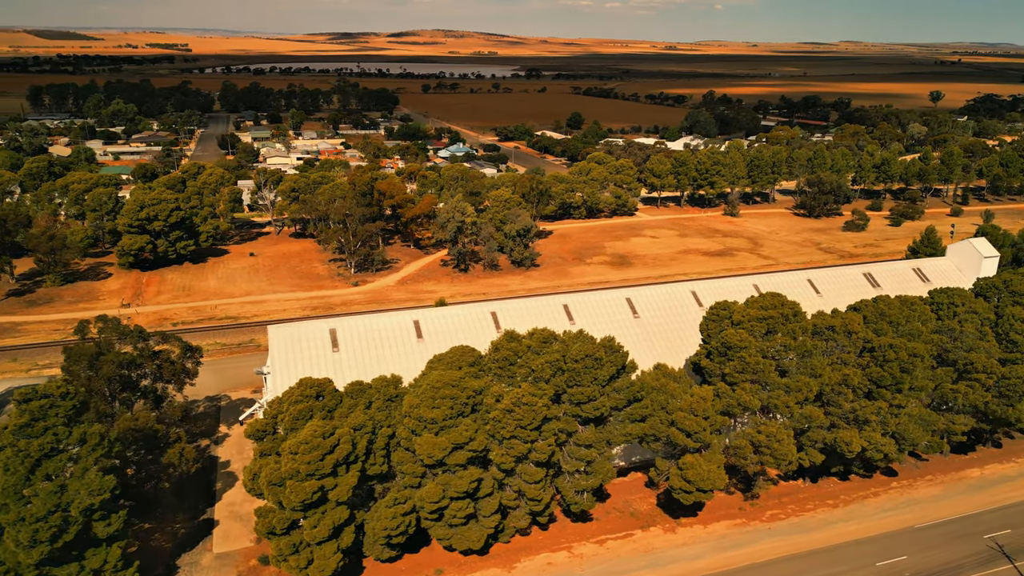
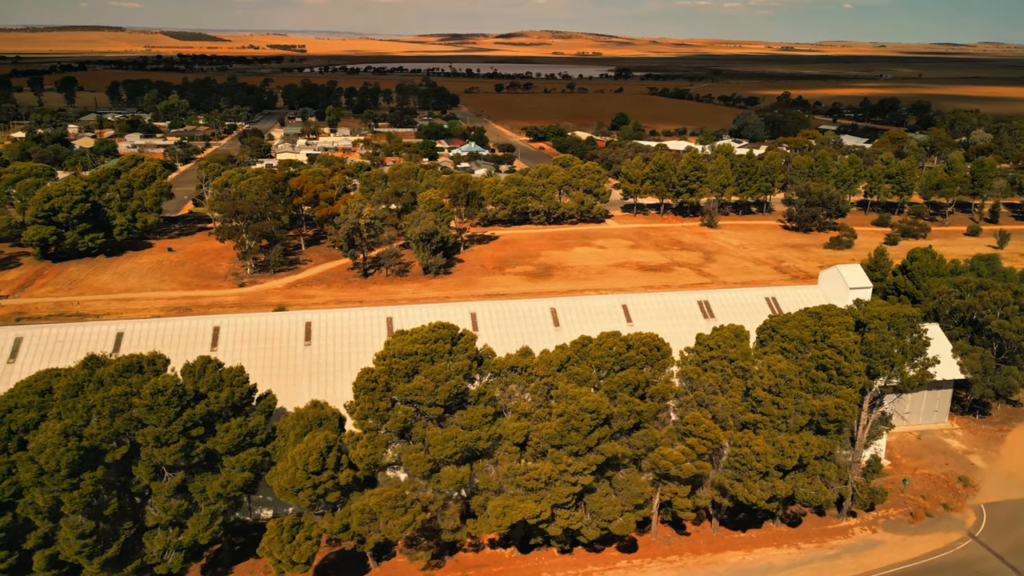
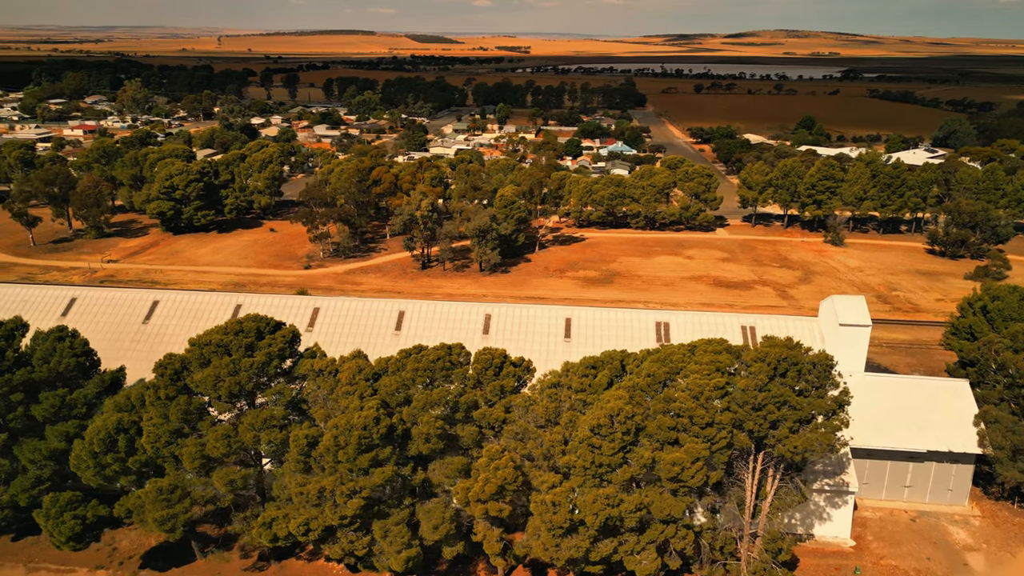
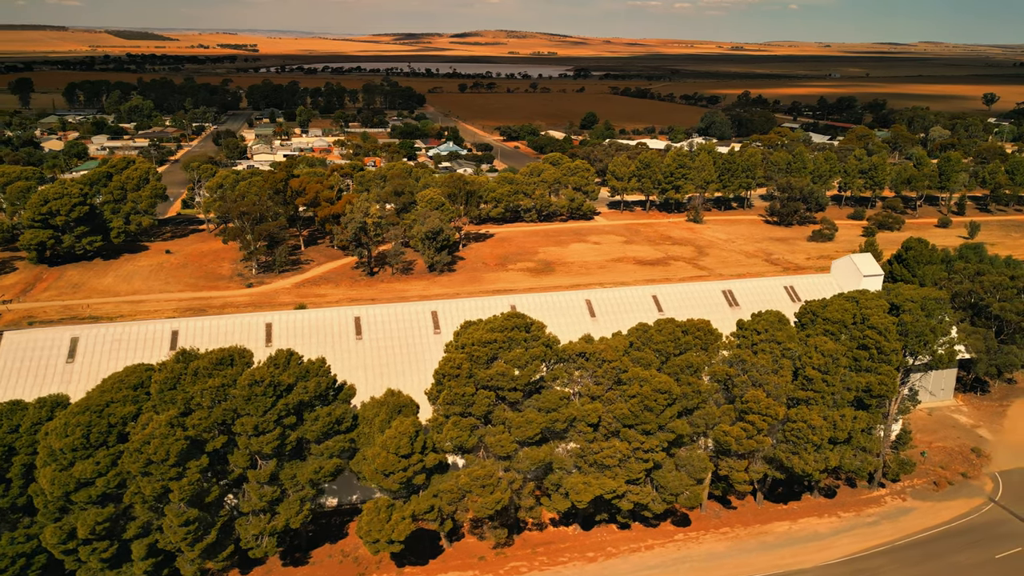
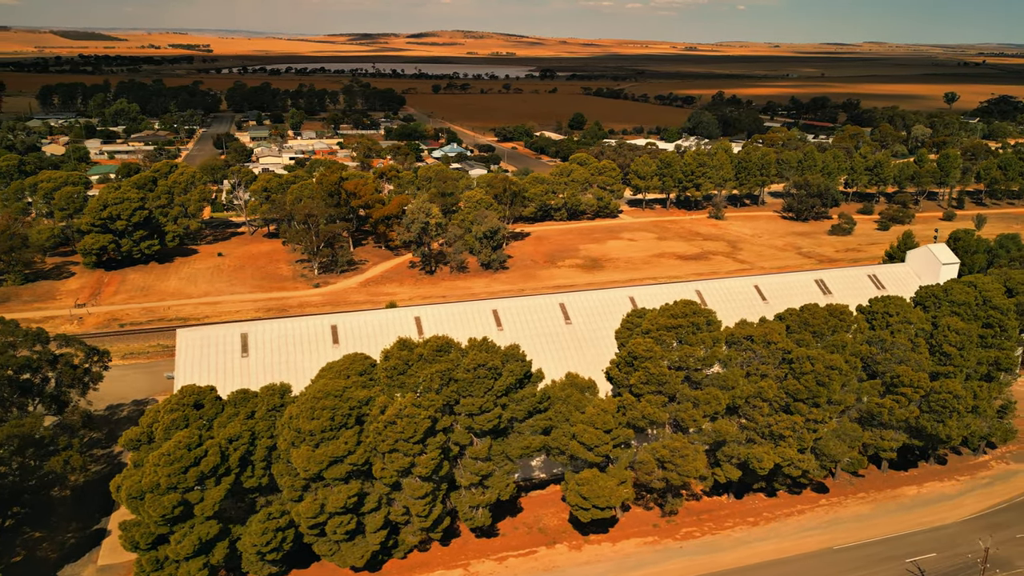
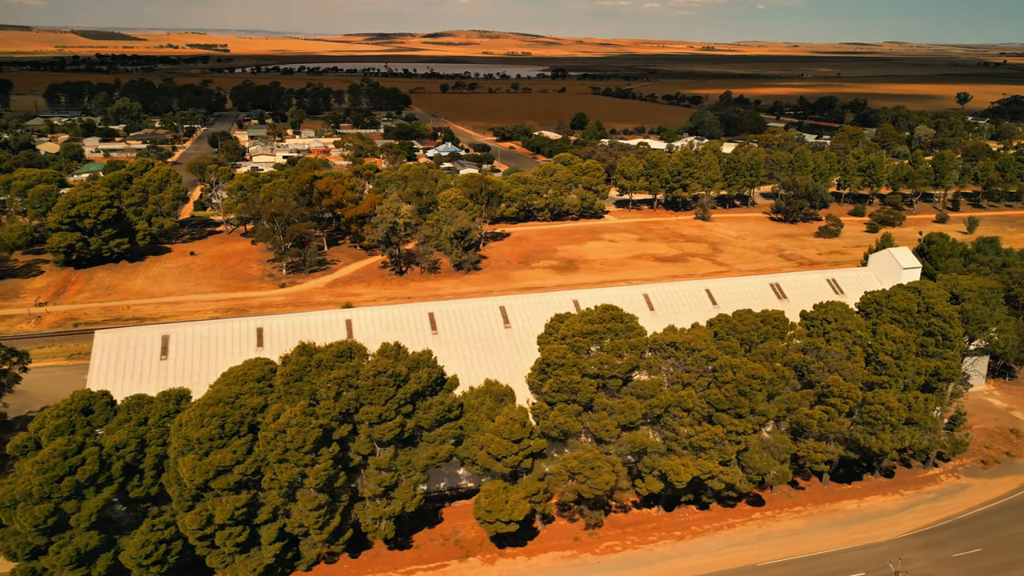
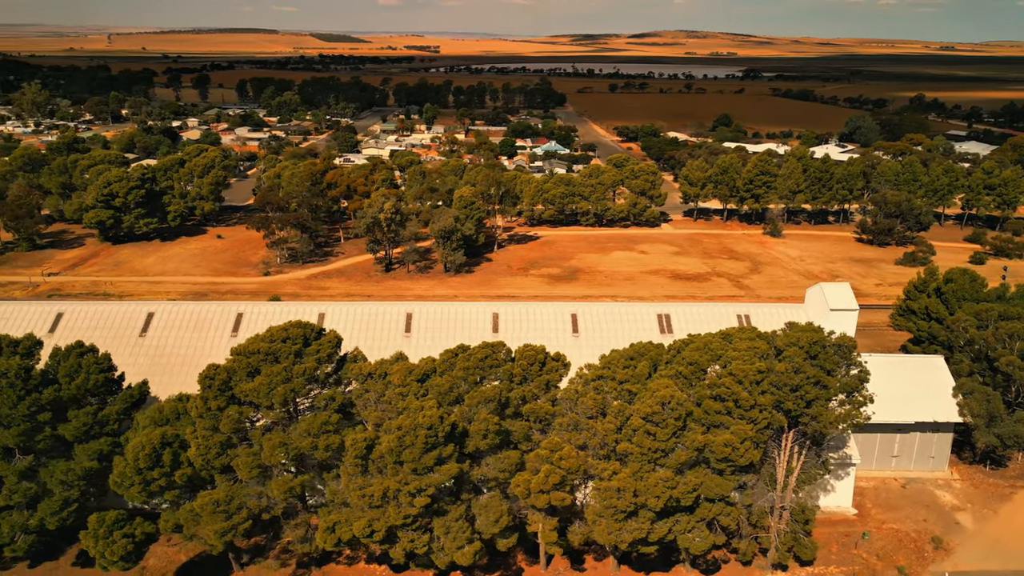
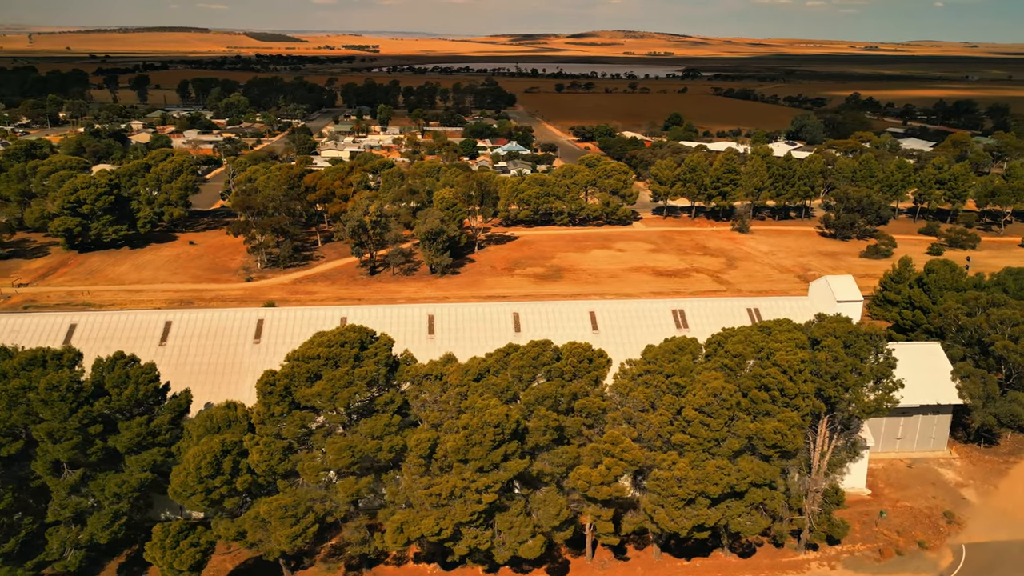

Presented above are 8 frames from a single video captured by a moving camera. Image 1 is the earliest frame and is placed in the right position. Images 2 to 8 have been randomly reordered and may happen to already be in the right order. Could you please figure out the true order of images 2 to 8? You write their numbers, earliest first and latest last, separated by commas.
5, 6, 4, 2, 8, 7, 3
